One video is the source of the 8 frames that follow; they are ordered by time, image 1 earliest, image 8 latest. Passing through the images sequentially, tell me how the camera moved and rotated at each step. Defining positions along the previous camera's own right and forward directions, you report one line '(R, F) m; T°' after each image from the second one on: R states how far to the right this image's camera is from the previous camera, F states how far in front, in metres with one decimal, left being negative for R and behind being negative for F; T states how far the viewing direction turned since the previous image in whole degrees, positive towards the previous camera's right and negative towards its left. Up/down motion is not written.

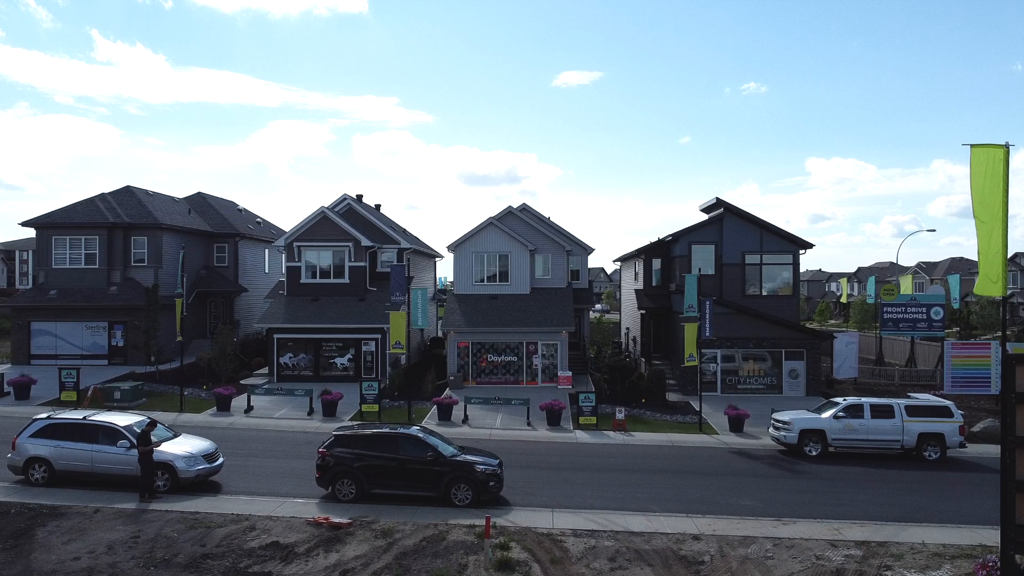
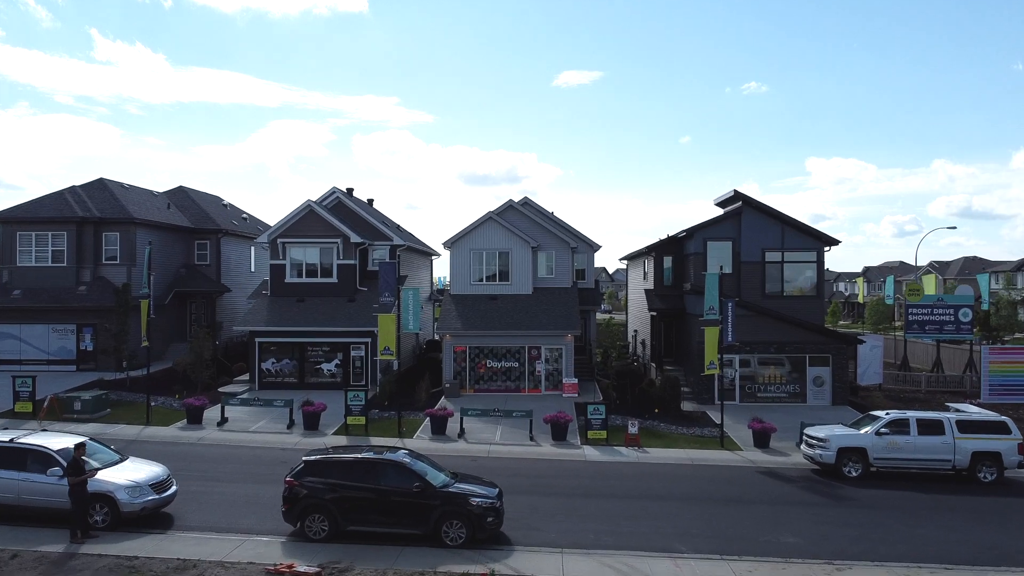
(0.0, +2.3) m; 0°
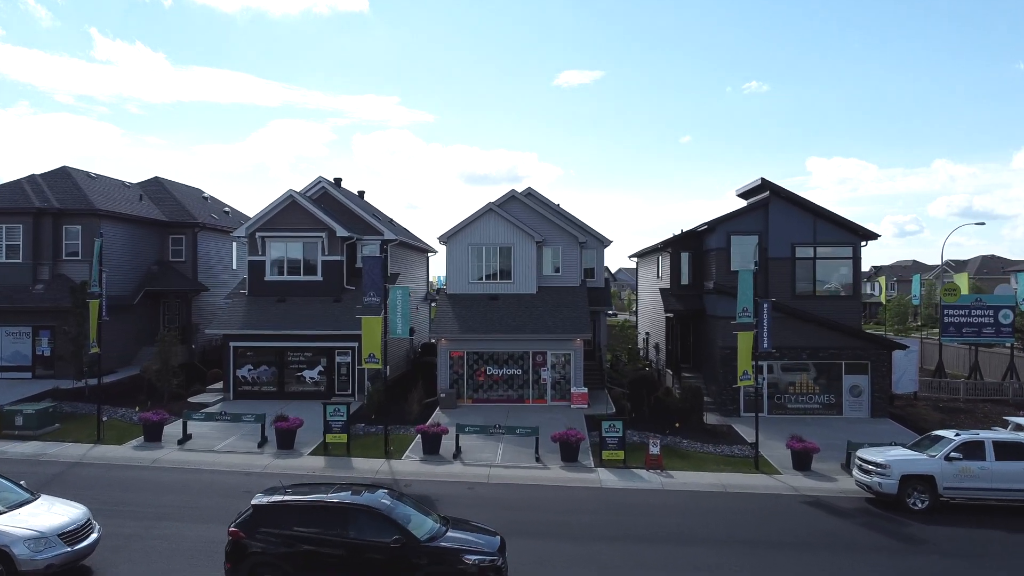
(-0.1, +2.7) m; 0°
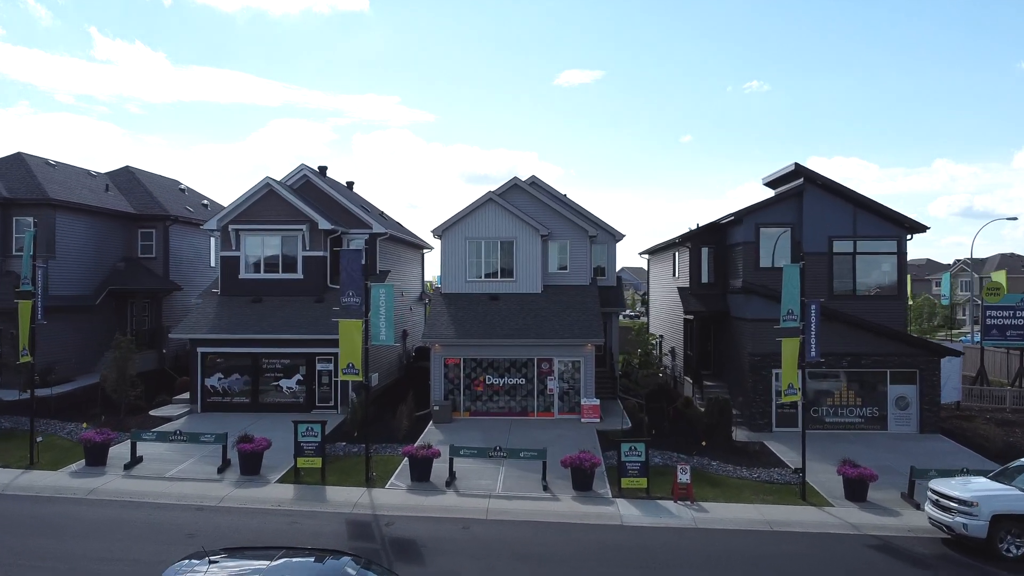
(-0.1, +2.7) m; 0°
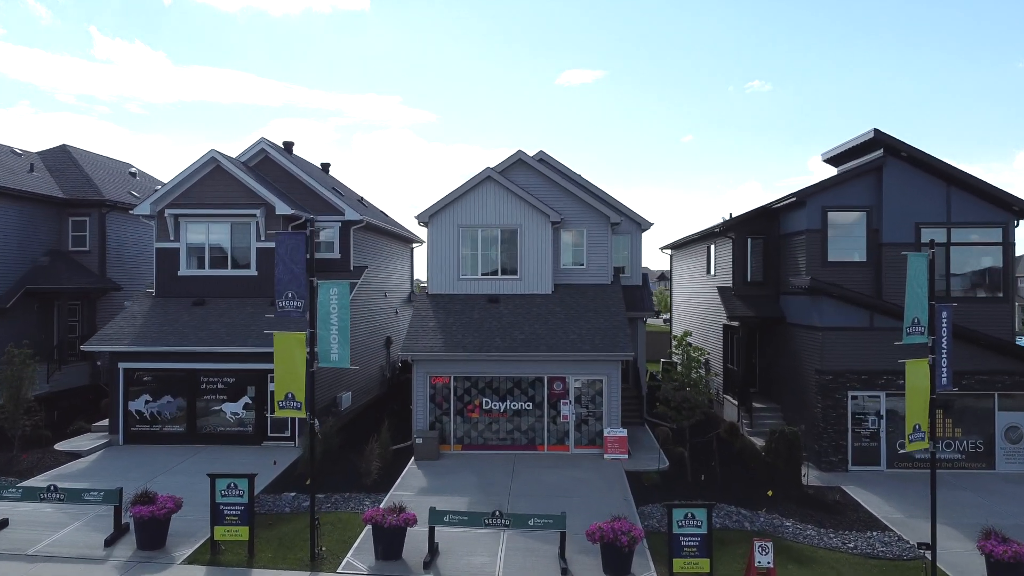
(-0.1, +4.6) m; 0°
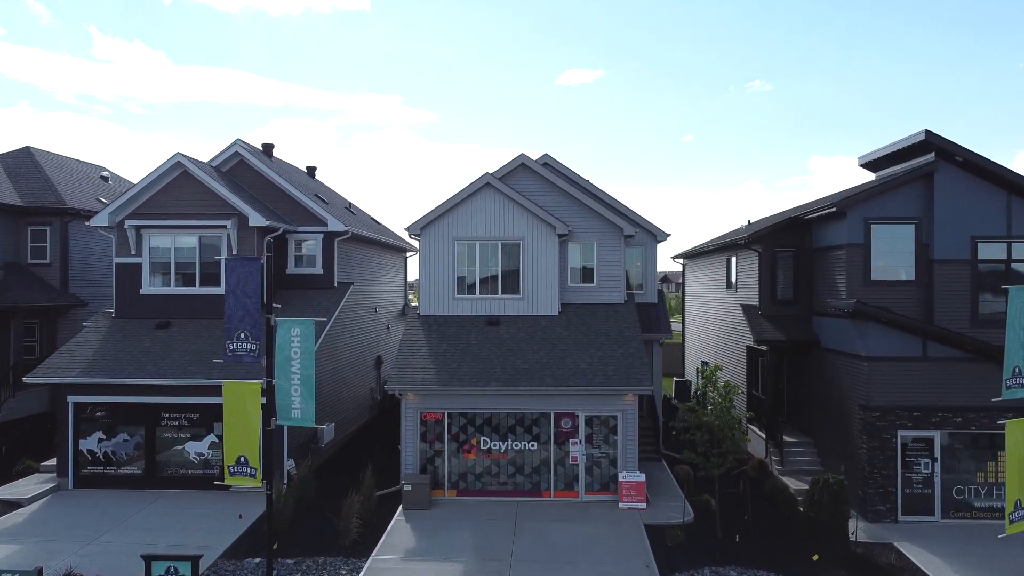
(0.0, +2.1) m; 0°
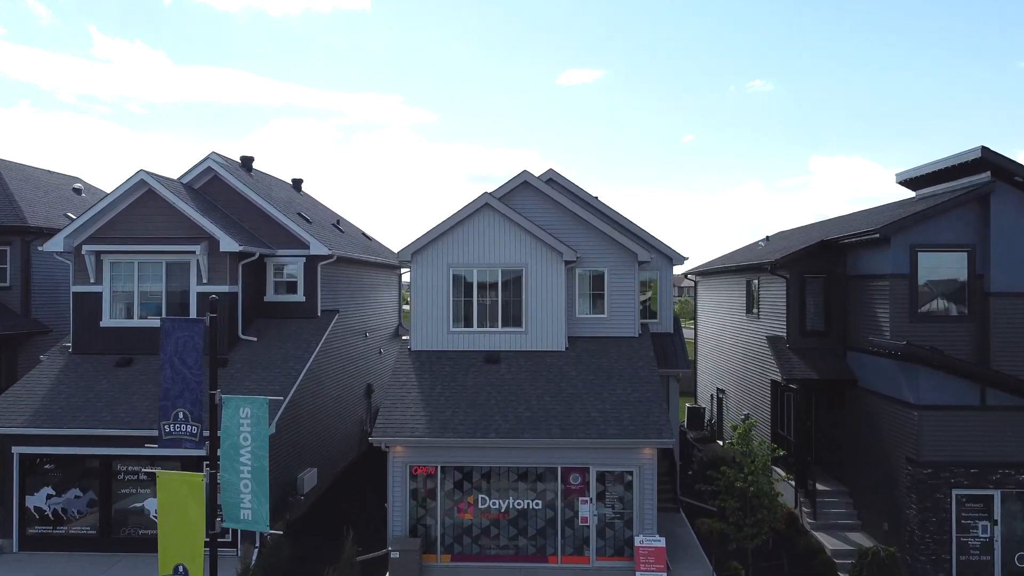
(0.0, +1.8) m; 0°
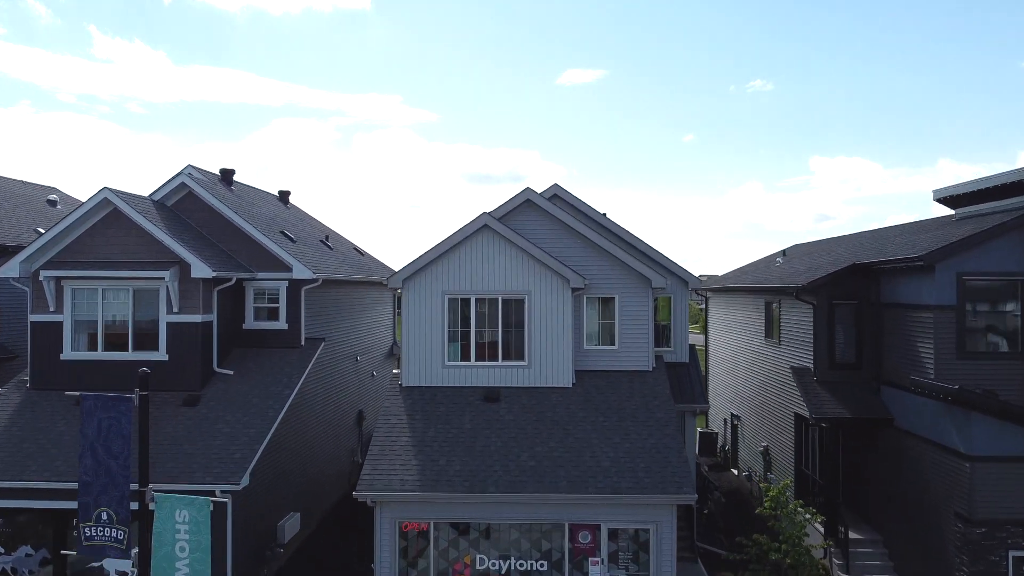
(0.0, +1.4) m; 0°
